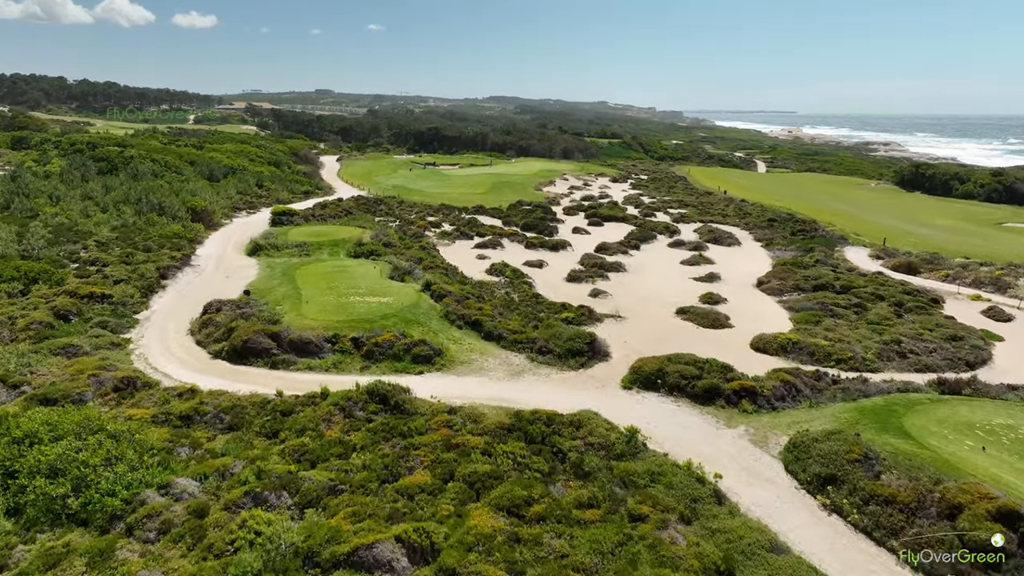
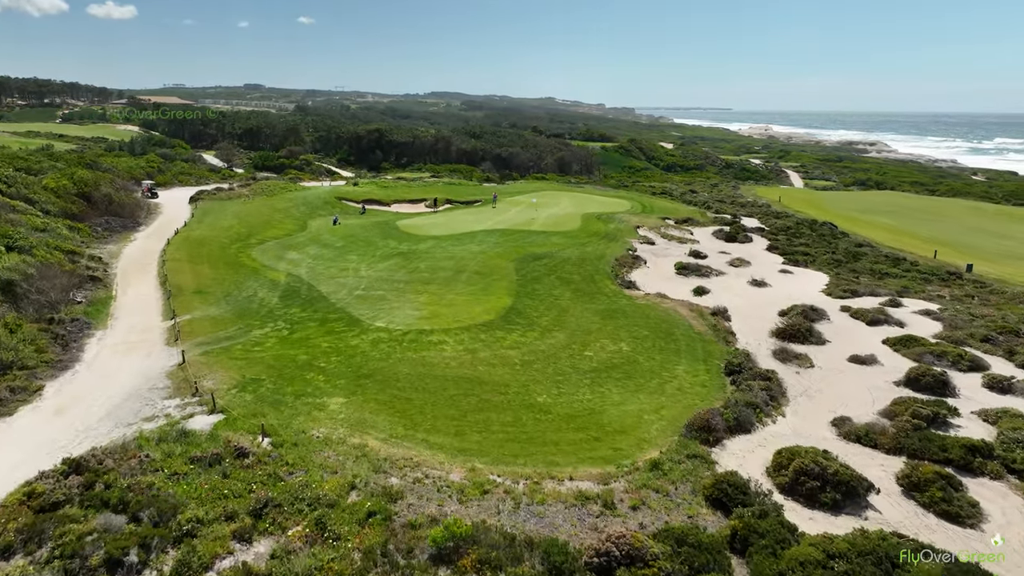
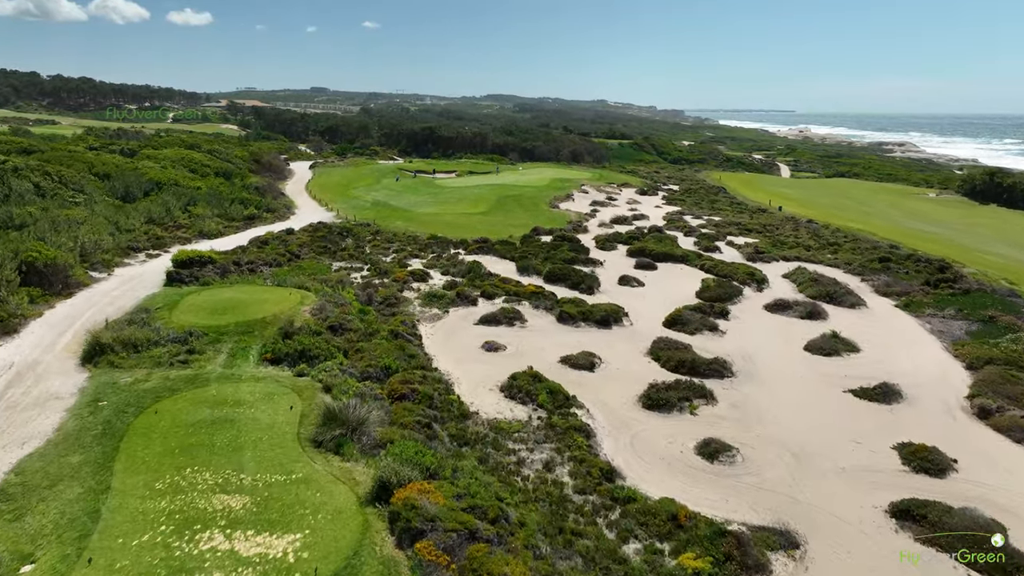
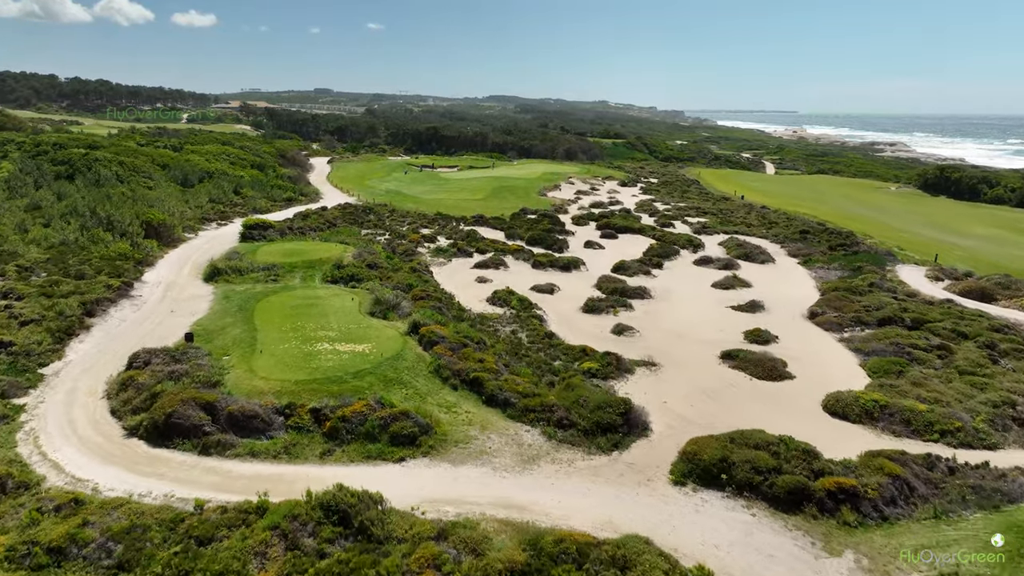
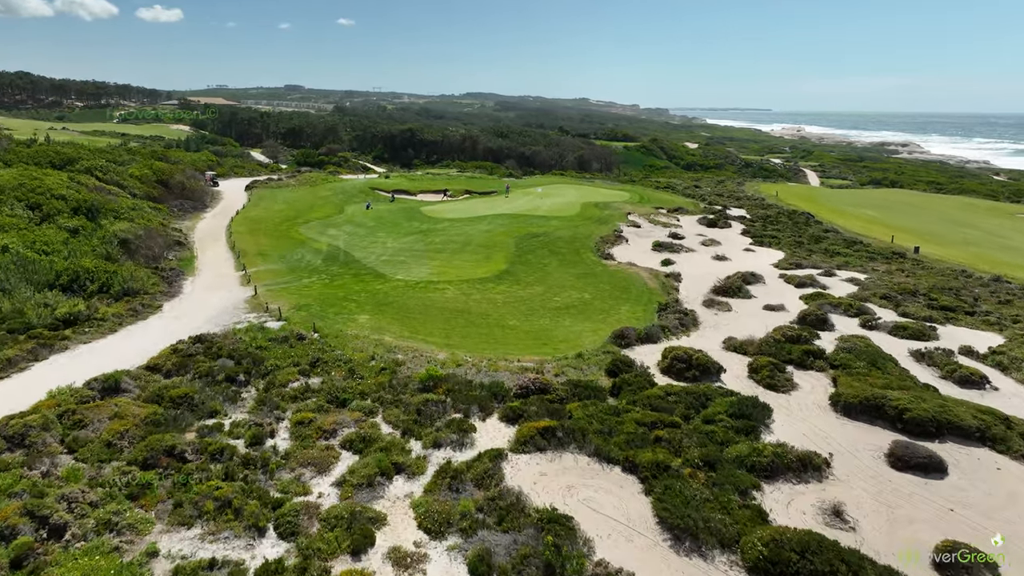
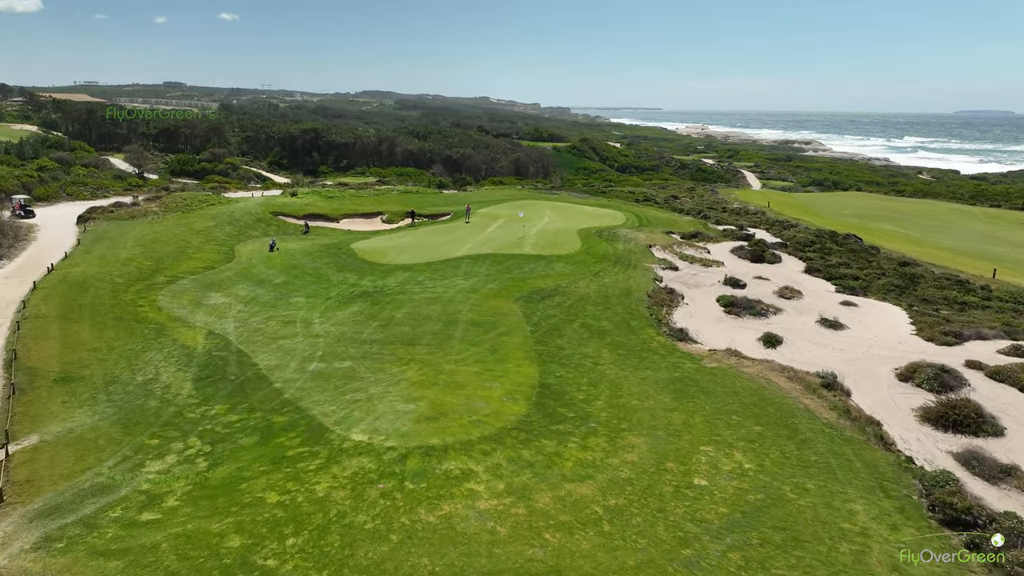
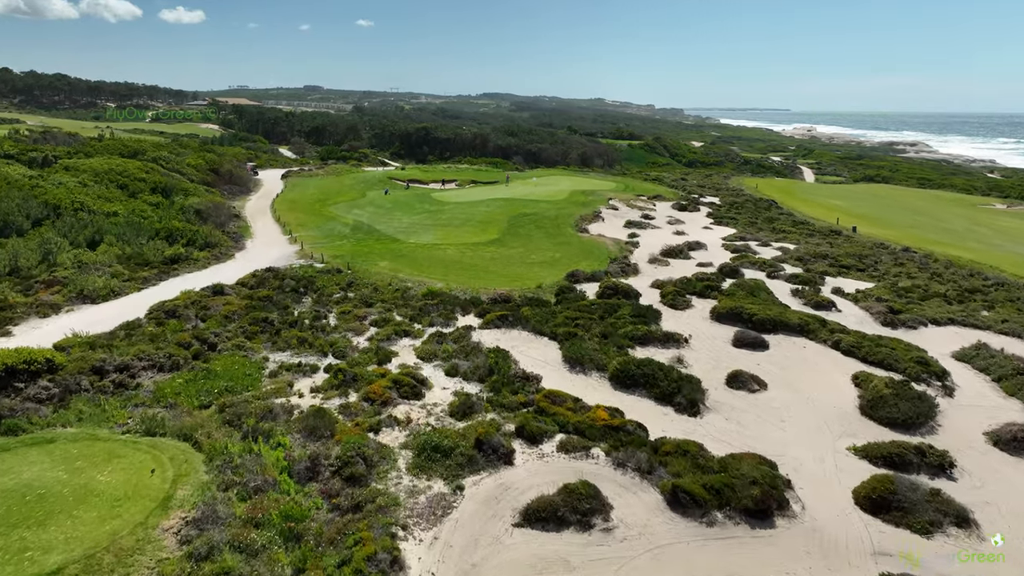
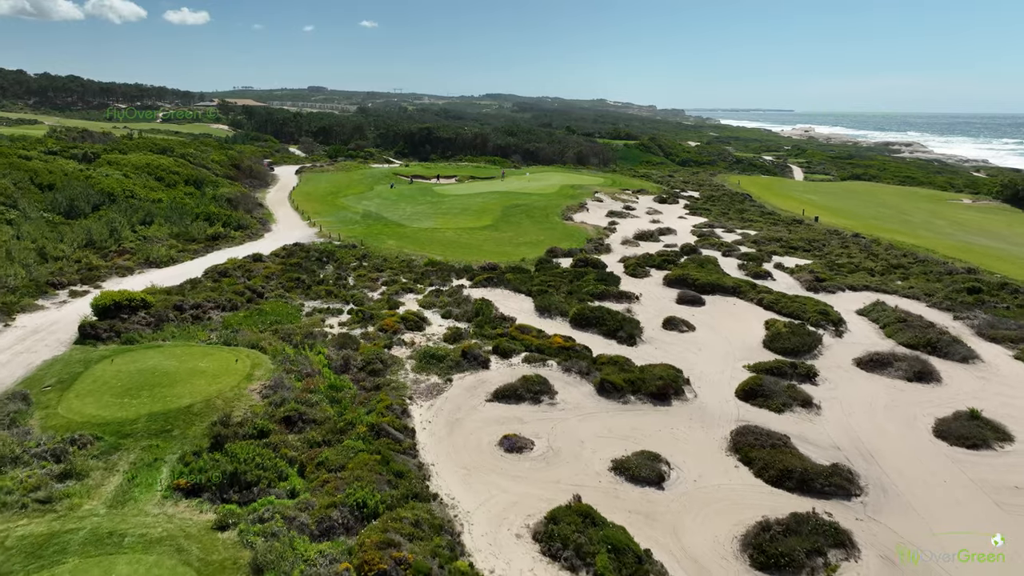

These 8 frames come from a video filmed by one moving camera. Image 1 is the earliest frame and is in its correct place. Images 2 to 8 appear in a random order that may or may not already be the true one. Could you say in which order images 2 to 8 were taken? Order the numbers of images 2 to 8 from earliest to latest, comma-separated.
4, 3, 8, 7, 5, 2, 6
